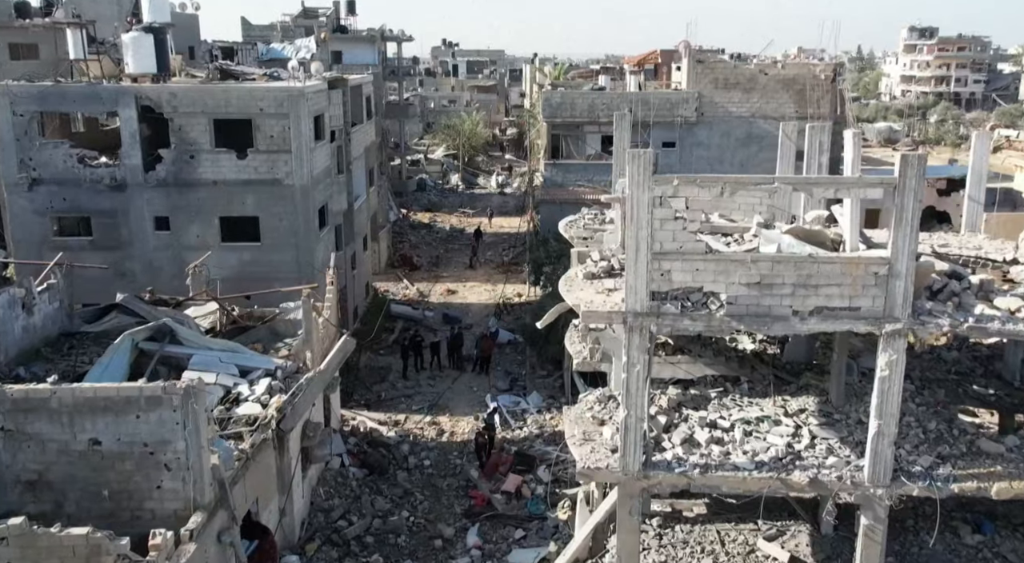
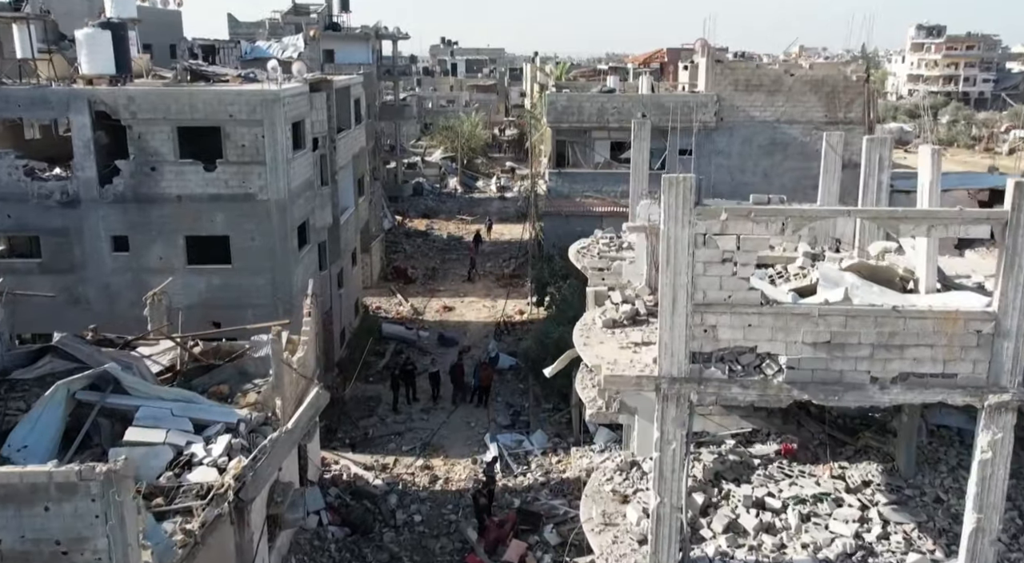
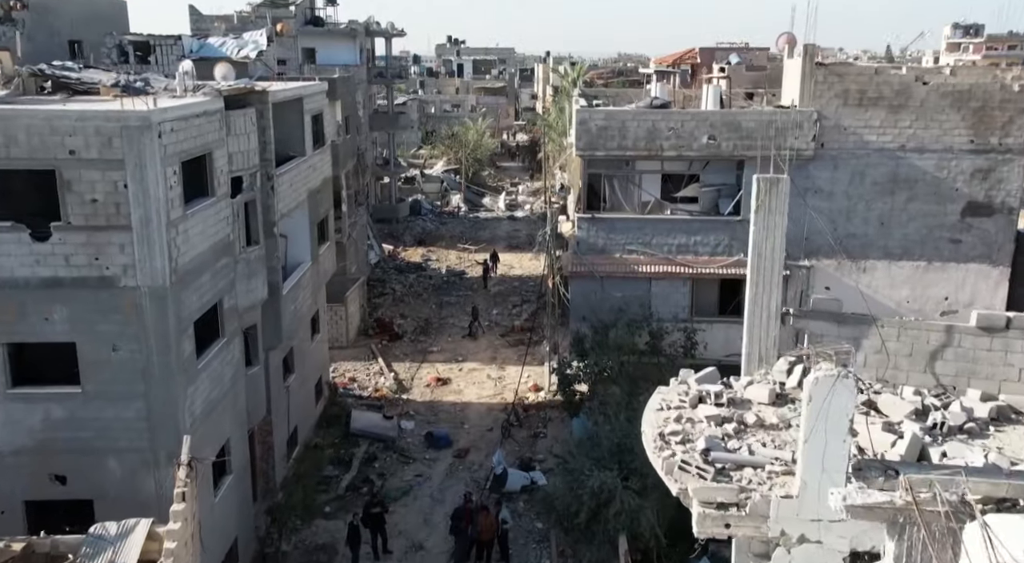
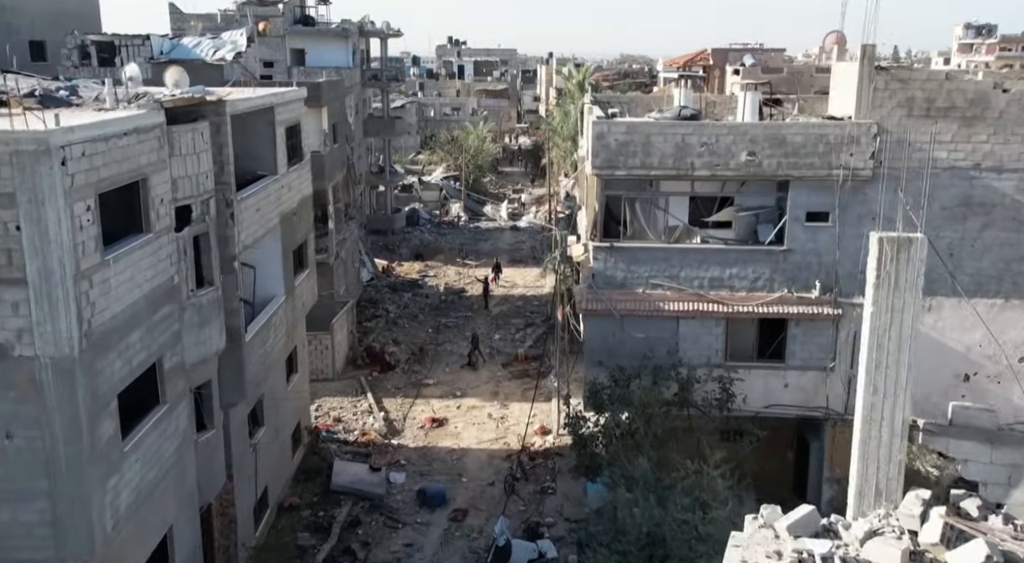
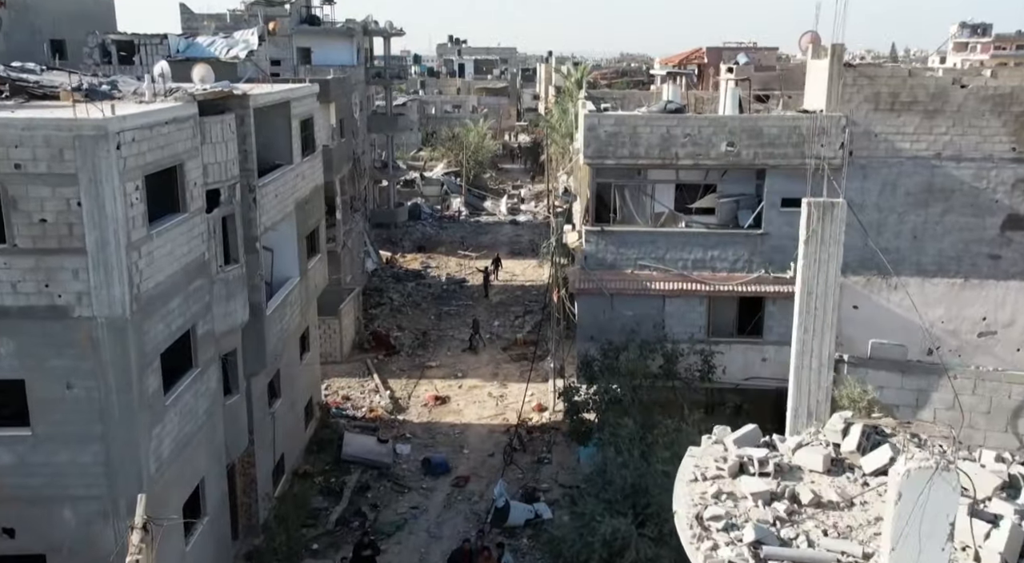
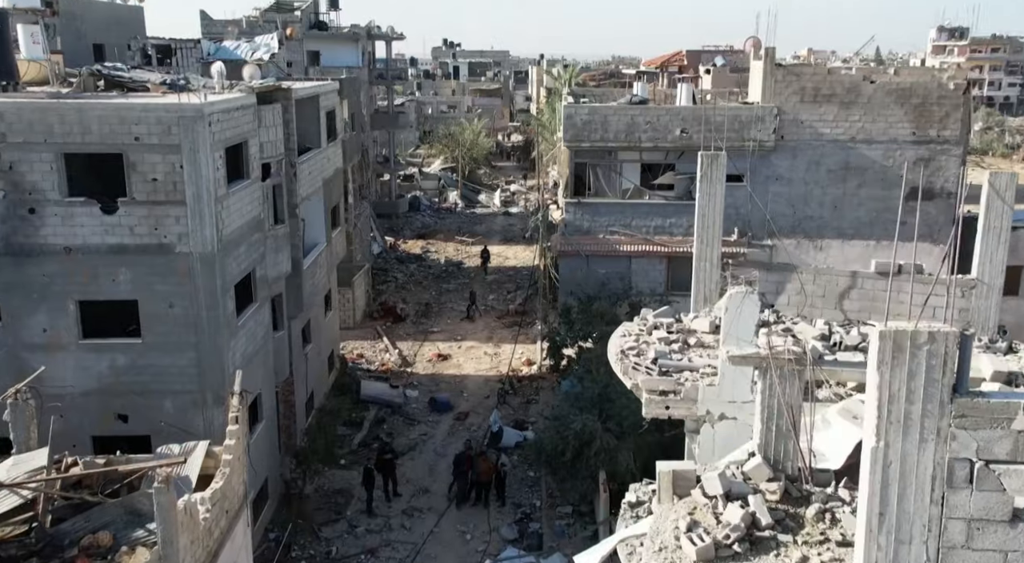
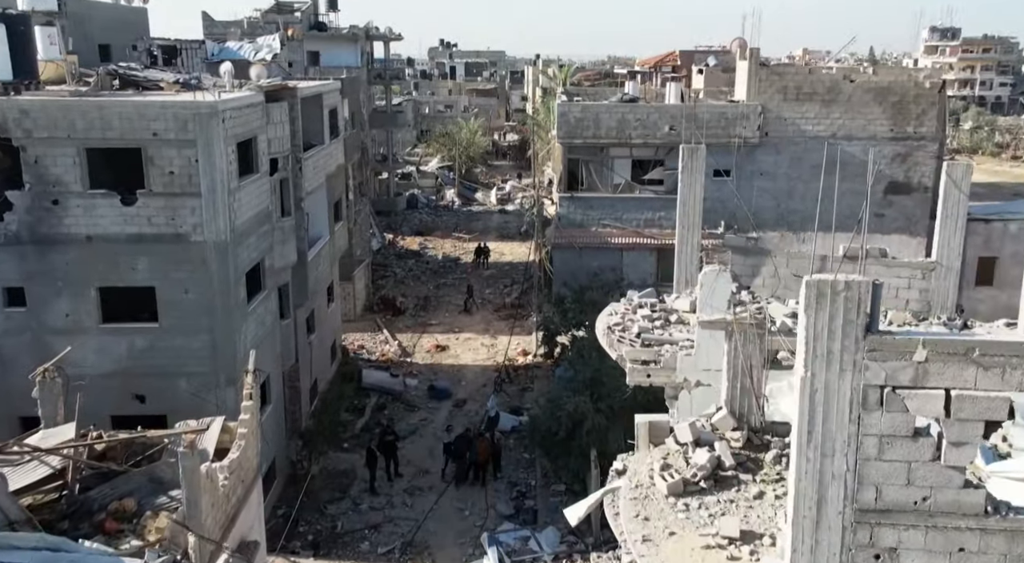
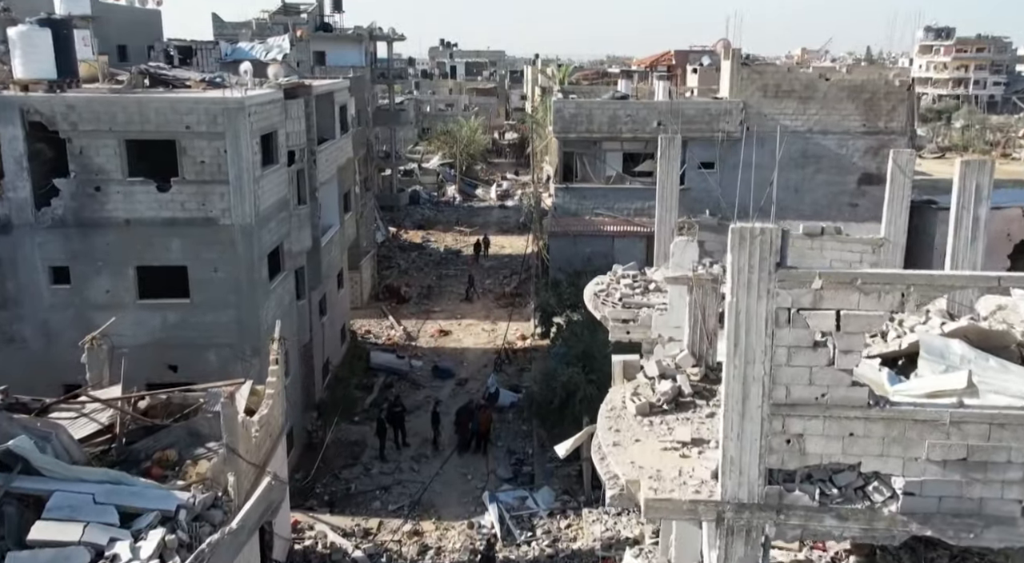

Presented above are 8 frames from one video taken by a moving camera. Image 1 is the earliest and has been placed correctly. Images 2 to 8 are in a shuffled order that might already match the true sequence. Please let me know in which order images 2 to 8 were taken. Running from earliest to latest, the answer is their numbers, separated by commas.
2, 8, 7, 6, 3, 5, 4
